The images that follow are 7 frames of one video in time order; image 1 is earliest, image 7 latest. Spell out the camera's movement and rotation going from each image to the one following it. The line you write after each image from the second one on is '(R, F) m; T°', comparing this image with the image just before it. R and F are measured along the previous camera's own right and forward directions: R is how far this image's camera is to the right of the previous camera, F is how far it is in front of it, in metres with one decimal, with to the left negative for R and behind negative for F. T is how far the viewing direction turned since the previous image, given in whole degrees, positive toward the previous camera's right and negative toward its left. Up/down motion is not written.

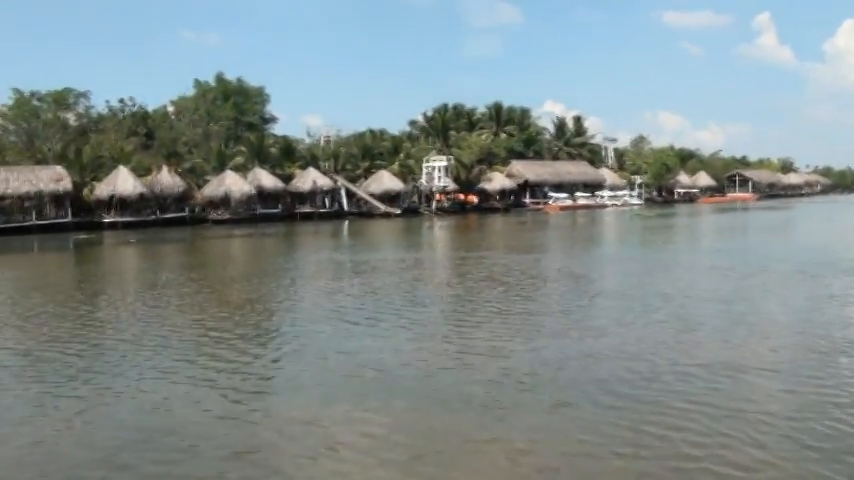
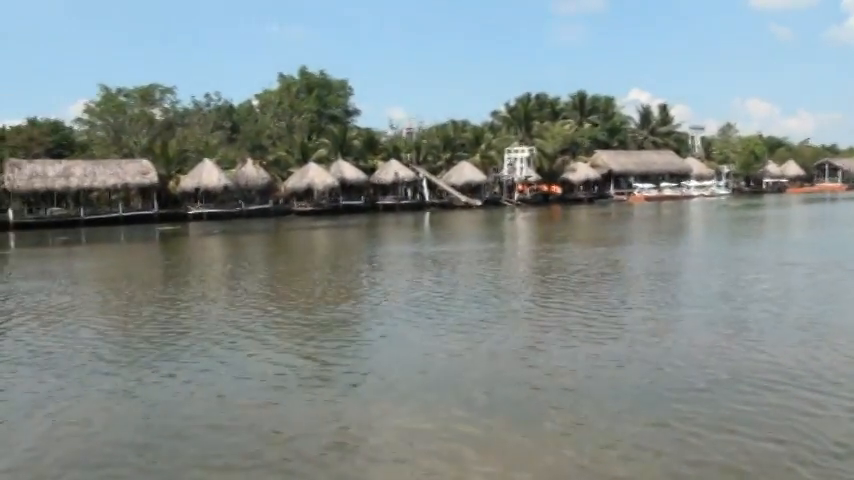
(0.0, +0.1) m; -5°
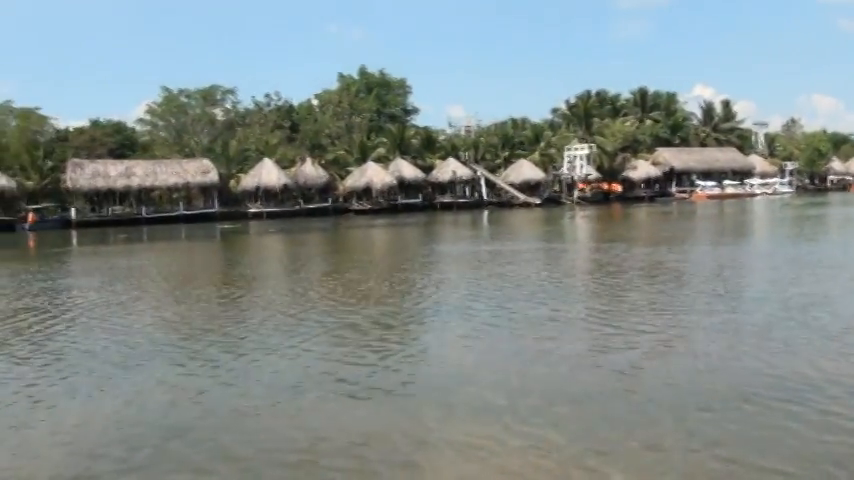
(0.0, +0.1) m; -3°
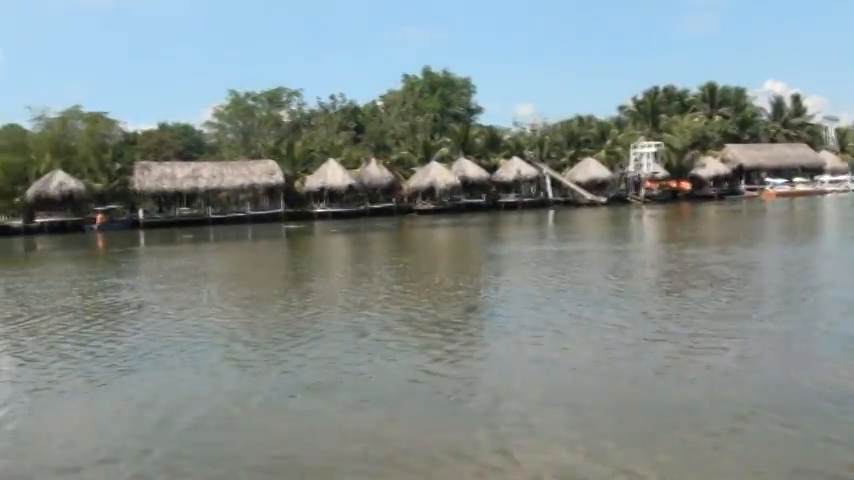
(0.0, +0.1) m; -4°
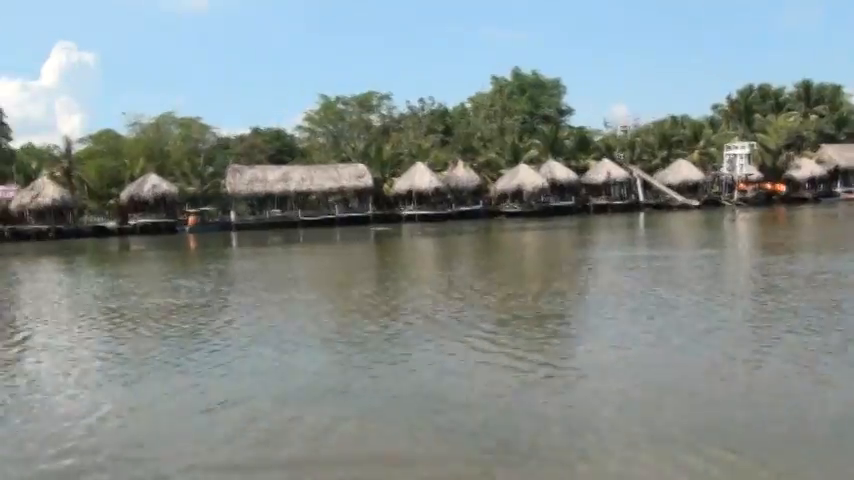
(+0.3, +0.2) m; -6°
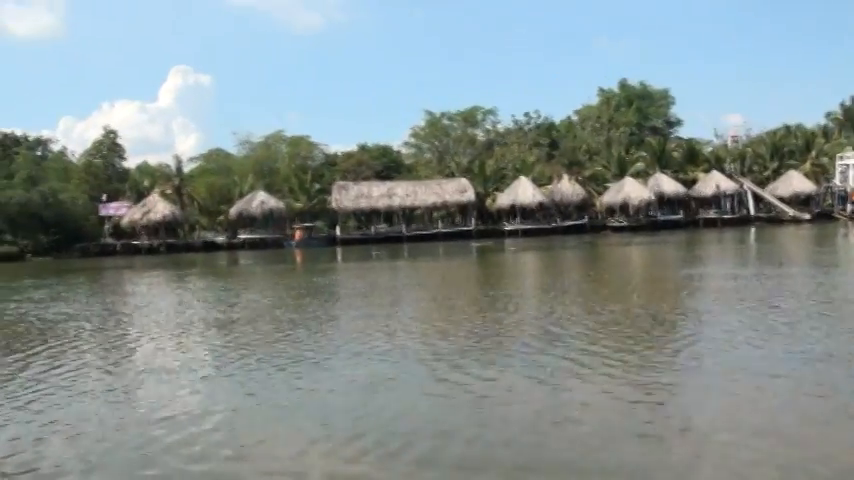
(+0.9, +0.2) m; -8°
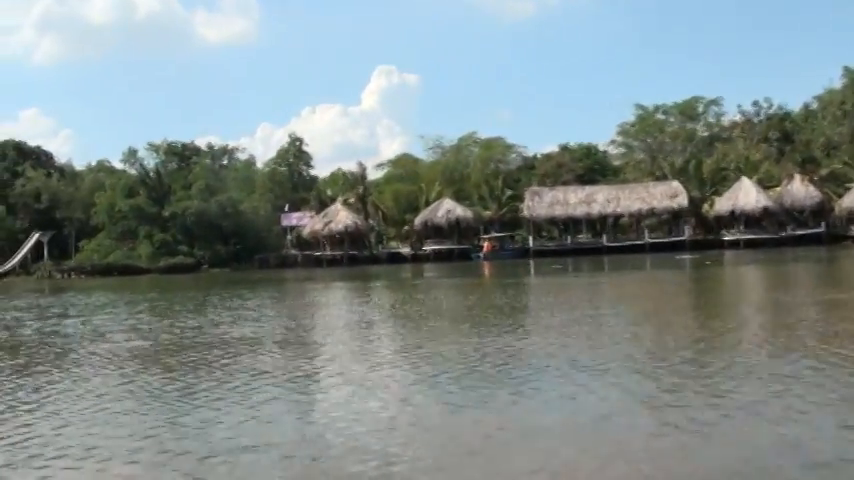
(+3.1, +2.9) m; -19°
